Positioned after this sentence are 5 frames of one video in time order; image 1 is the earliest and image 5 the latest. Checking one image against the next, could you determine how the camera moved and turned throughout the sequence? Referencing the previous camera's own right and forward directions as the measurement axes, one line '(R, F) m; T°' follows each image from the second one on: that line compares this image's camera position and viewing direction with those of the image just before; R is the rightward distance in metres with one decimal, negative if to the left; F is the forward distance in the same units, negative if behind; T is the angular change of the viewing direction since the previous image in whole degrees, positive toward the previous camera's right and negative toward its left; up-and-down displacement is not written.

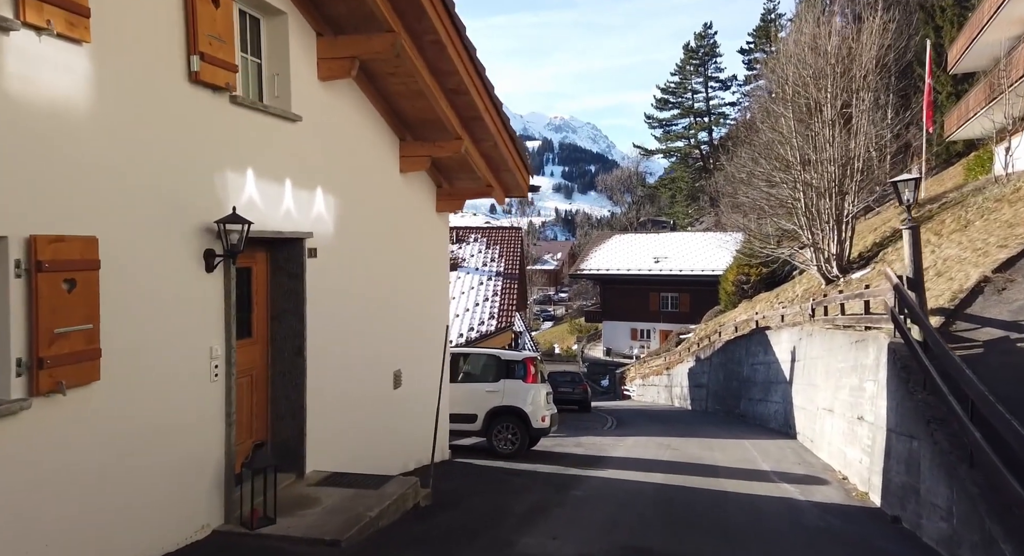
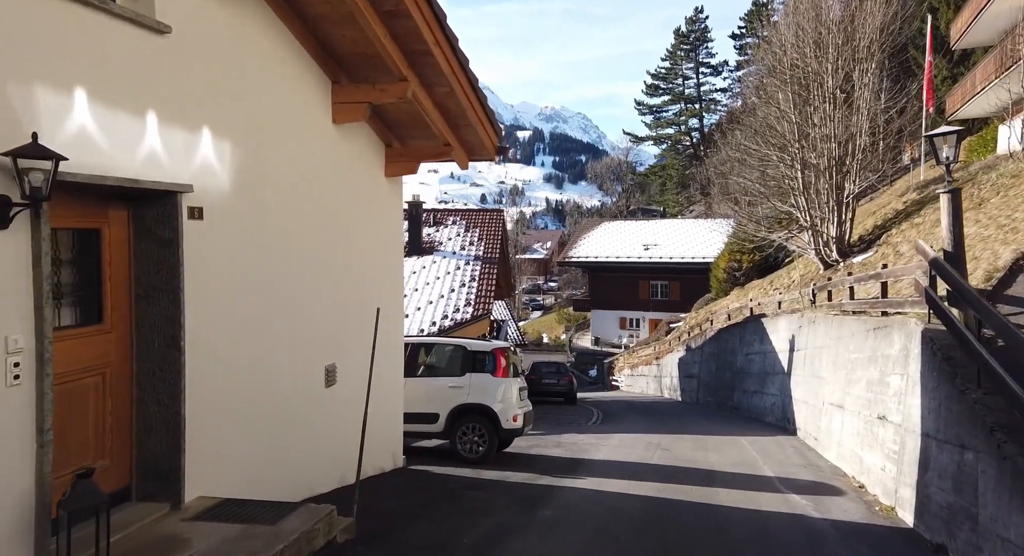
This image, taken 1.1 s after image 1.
(+0.3, +1.6) m; +1°
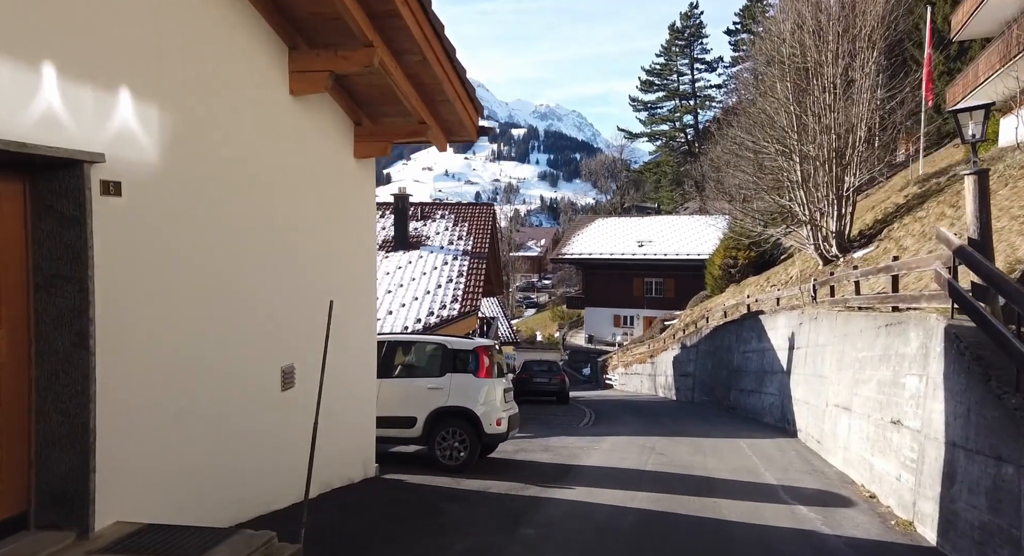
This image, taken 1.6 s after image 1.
(+0.1, +0.8) m; 0°
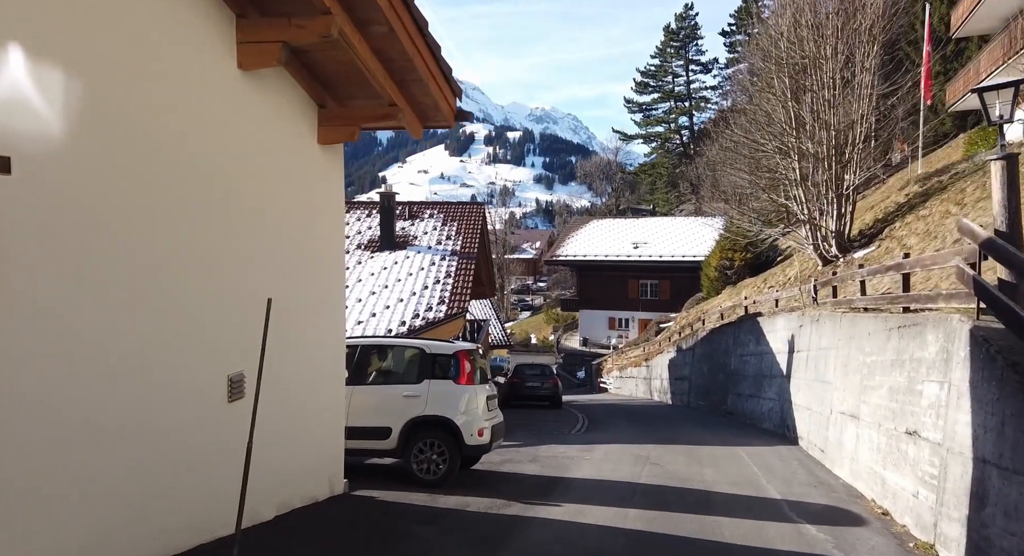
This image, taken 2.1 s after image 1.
(+0.1, +0.7) m; 0°
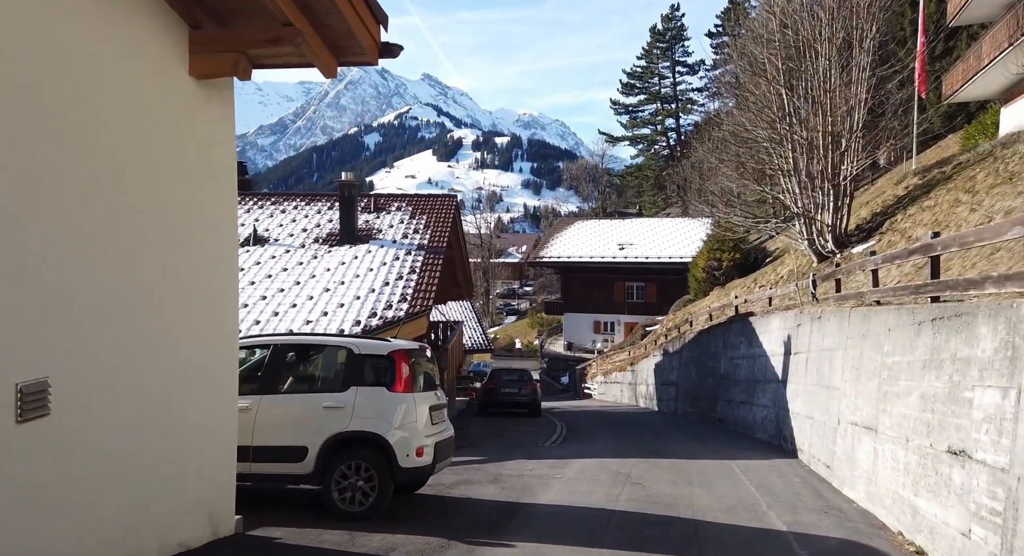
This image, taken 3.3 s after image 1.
(+0.3, +1.7) m; +1°
